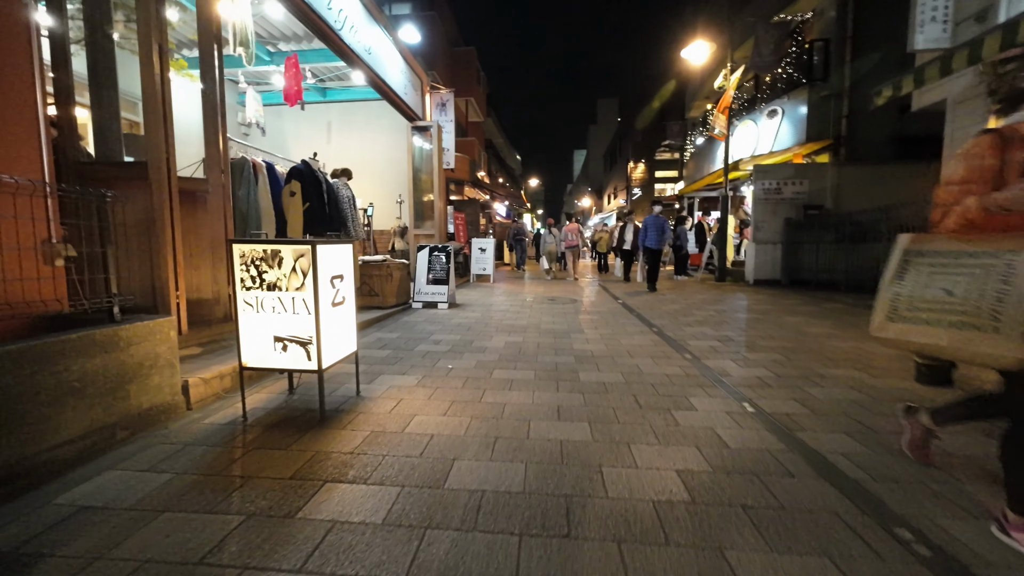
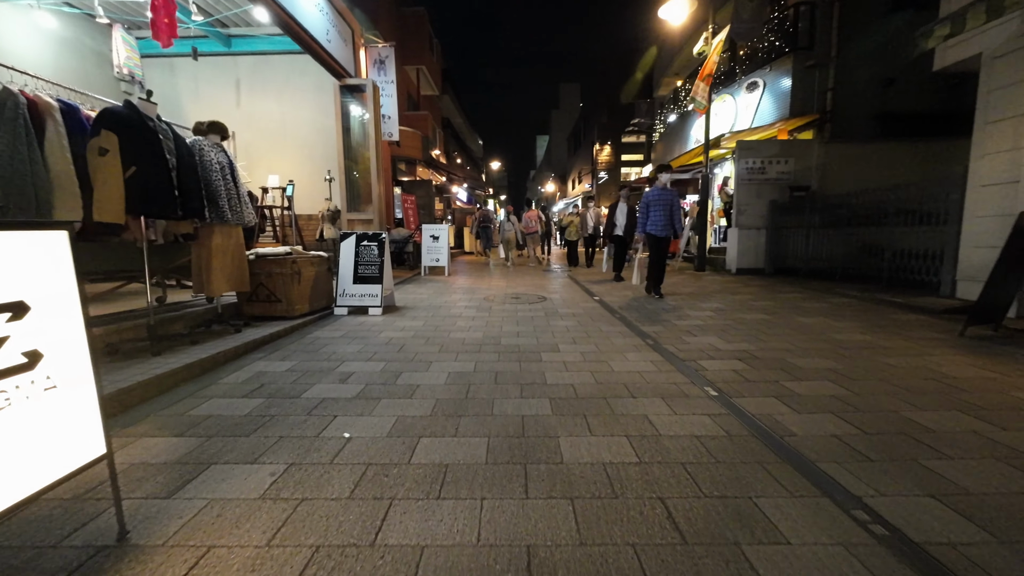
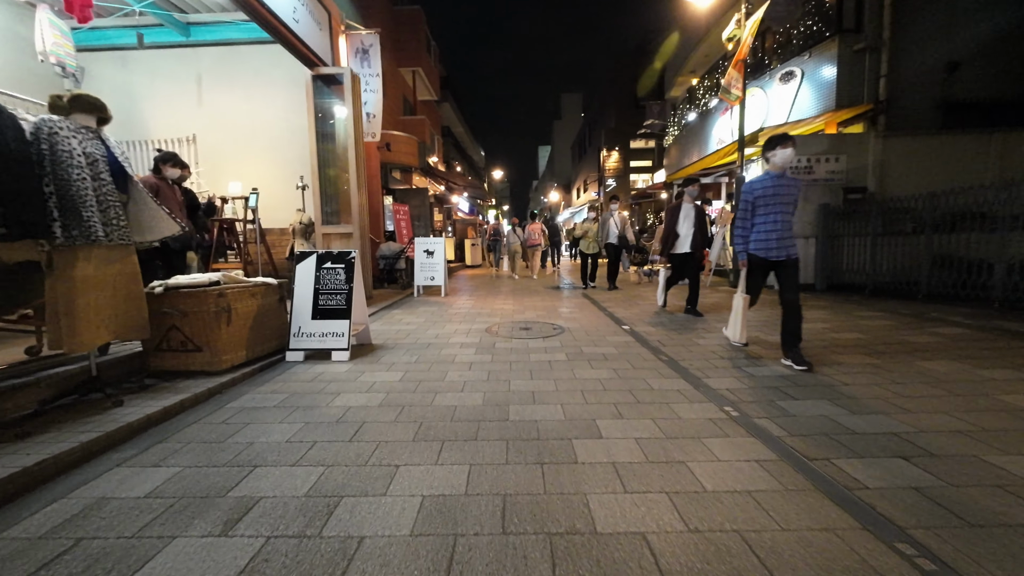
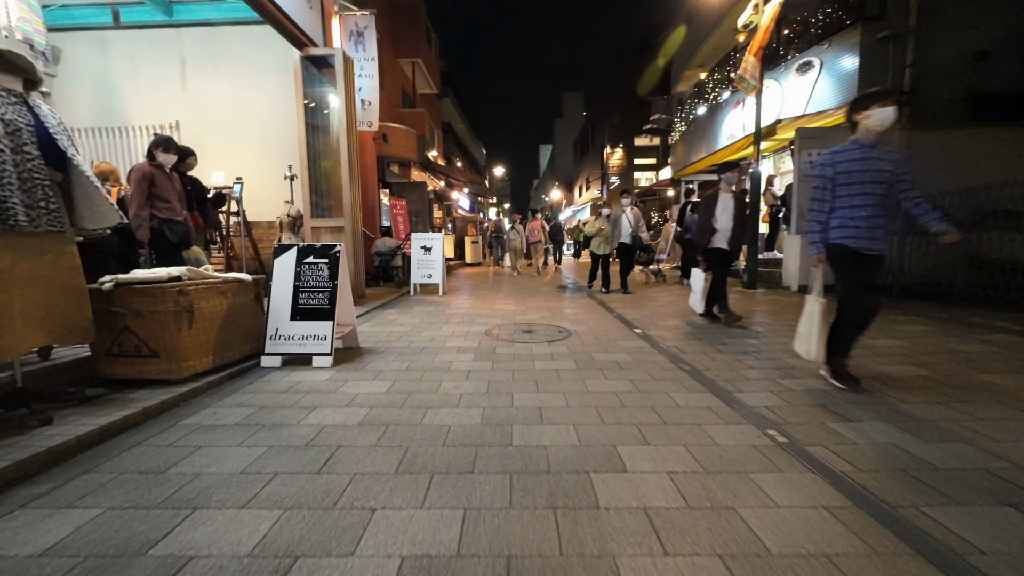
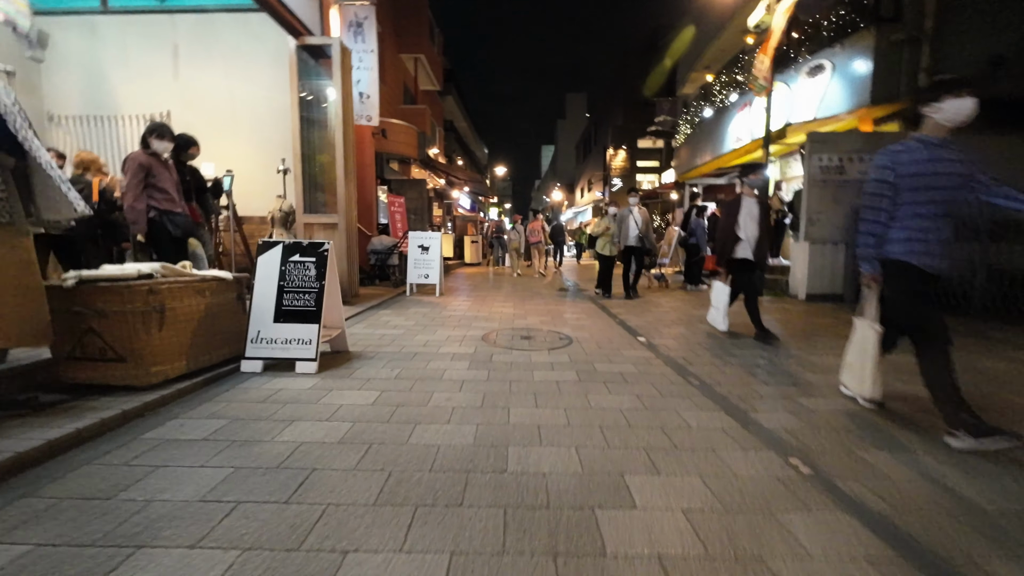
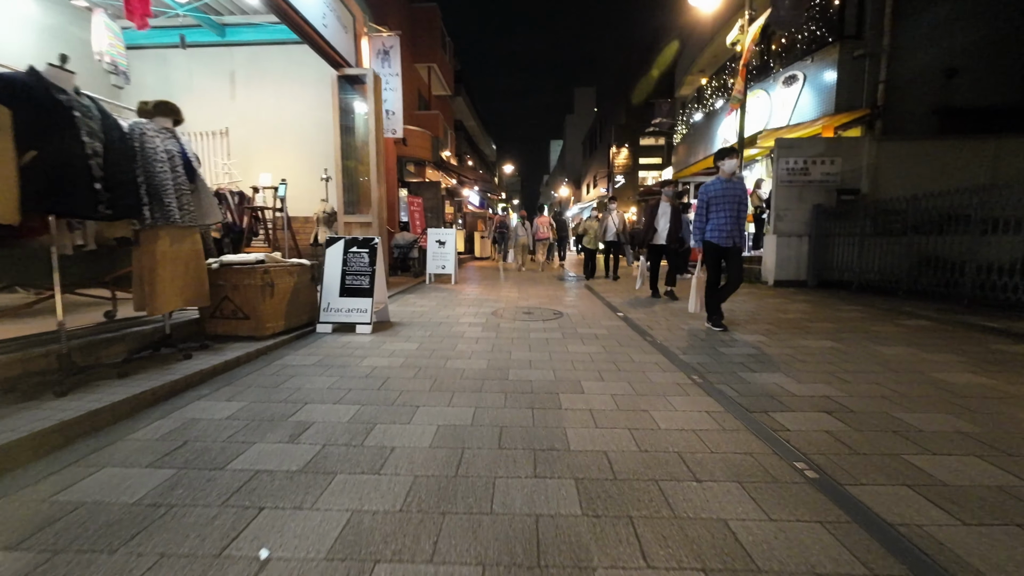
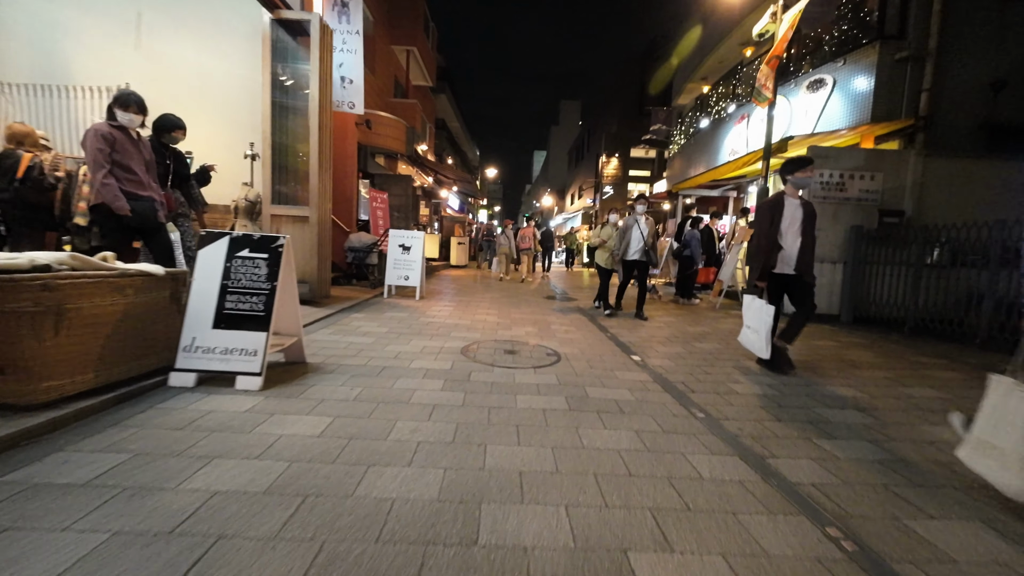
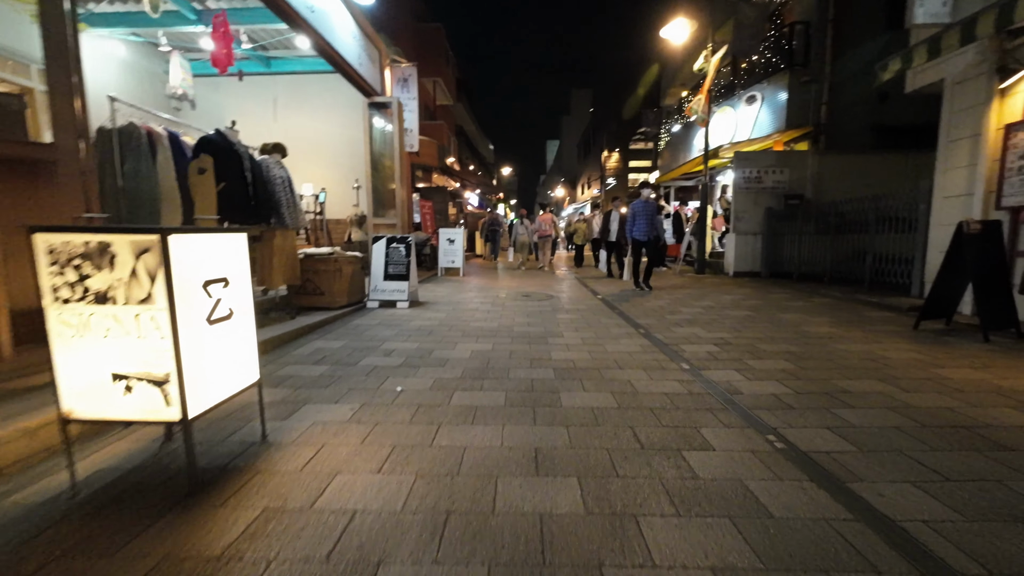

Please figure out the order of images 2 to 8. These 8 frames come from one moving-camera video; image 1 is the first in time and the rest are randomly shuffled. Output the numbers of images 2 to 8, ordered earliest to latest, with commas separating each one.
8, 2, 6, 3, 4, 5, 7
